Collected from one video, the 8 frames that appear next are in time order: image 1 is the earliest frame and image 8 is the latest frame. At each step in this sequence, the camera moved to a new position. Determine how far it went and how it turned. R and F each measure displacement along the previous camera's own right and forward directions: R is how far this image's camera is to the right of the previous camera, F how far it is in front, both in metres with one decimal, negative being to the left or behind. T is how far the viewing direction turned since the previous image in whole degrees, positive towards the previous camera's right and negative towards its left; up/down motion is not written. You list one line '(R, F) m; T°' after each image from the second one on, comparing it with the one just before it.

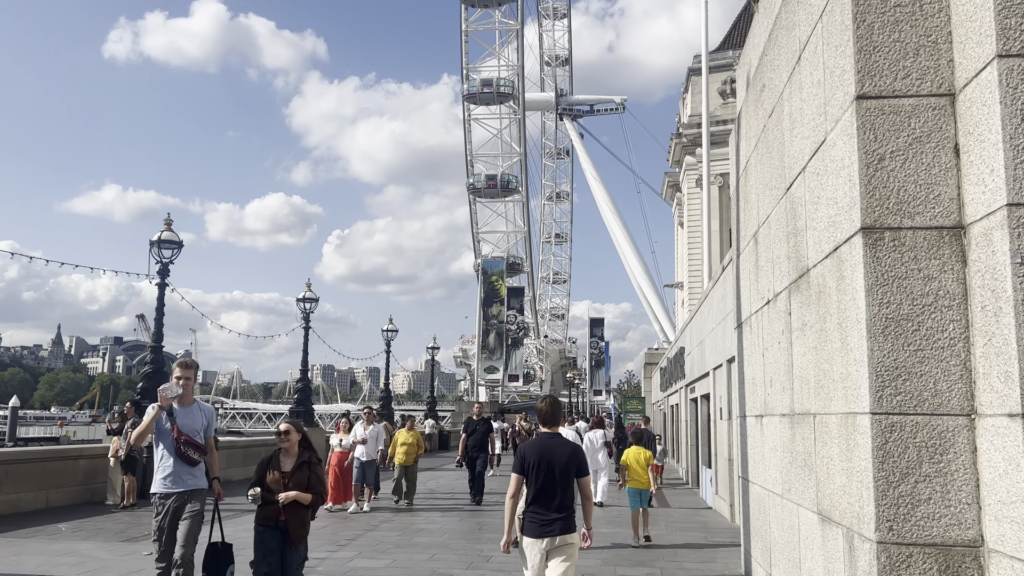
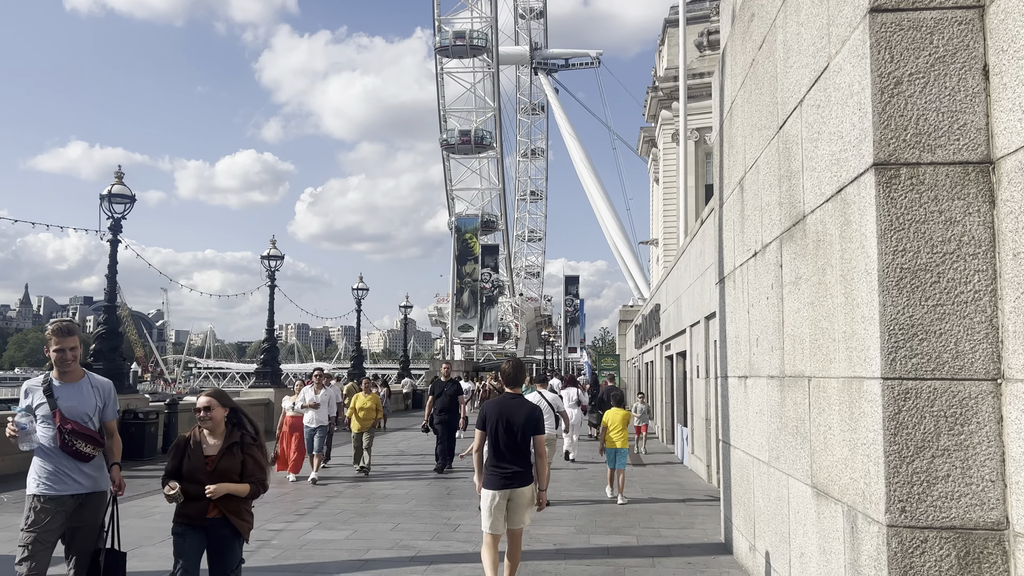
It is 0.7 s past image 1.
(+0.1, +0.6) m; +2°
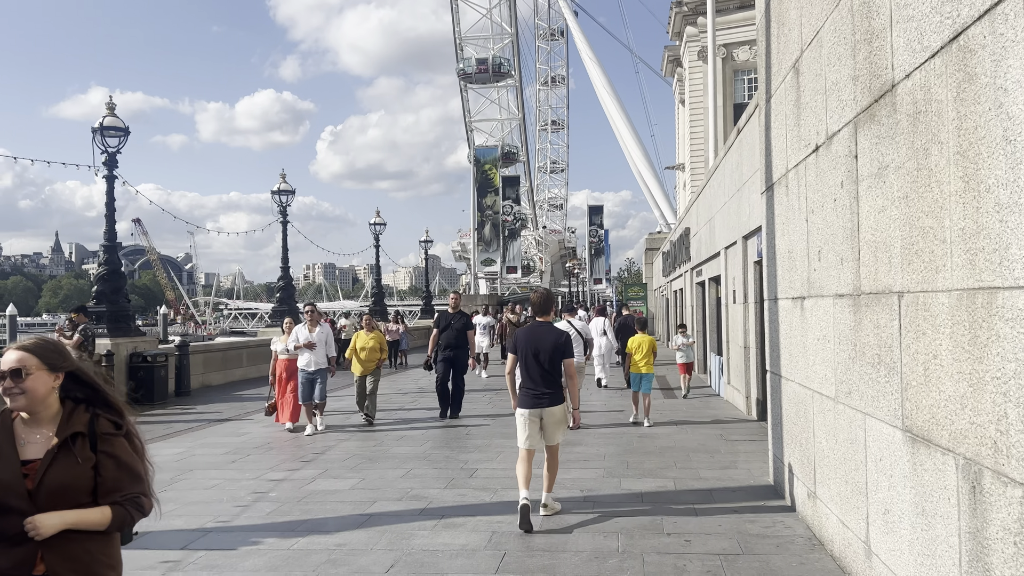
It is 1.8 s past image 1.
(+0.1, +1.0) m; -2°
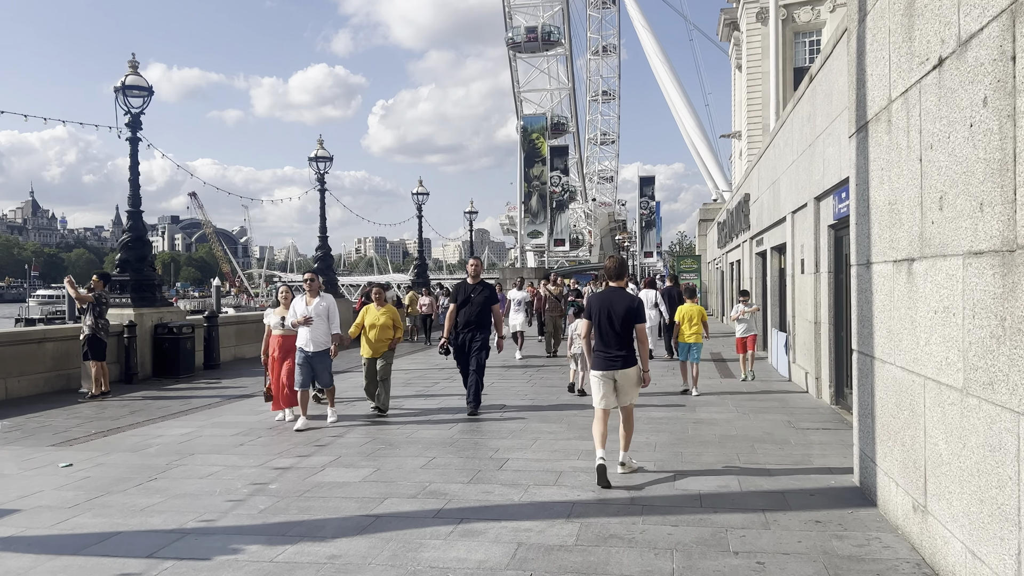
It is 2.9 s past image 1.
(+0.1, +1.1) m; -3°
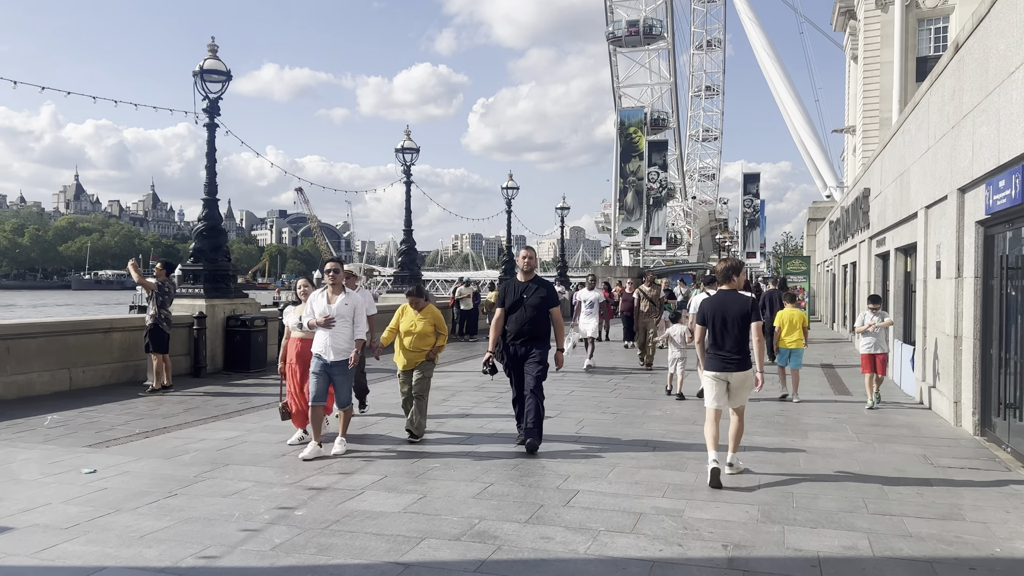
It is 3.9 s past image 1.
(+0.1, +1.1) m; -7°
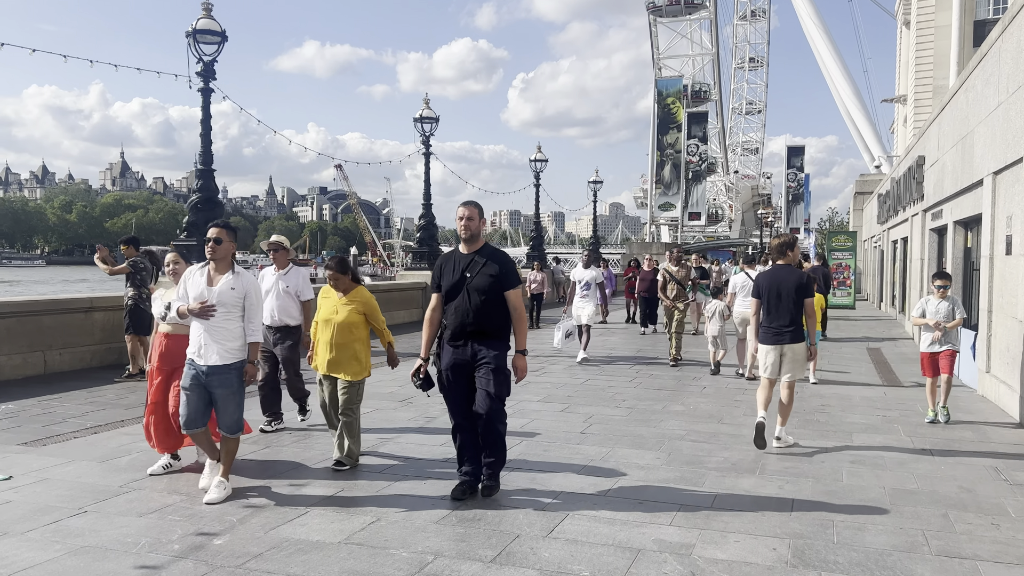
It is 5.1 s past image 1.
(+0.4, +1.1) m; -3°
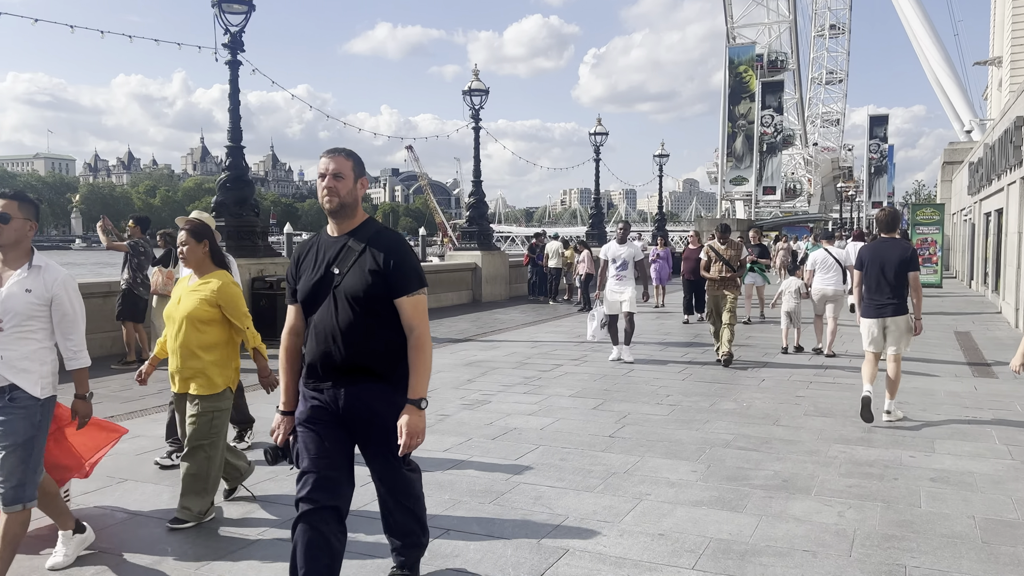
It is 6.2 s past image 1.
(+0.4, +0.9) m; -5°
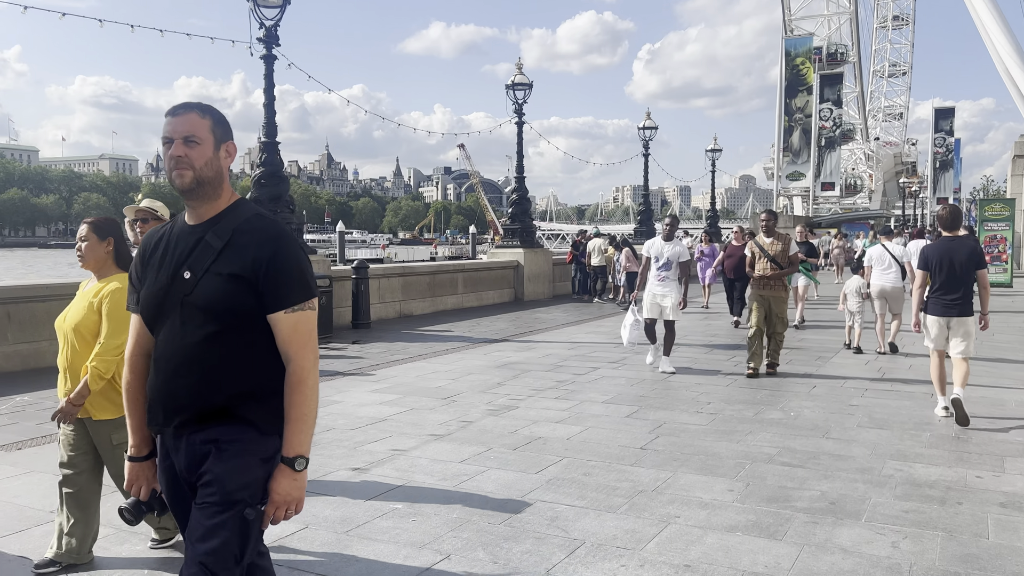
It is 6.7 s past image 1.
(+0.2, +0.4) m; -4°
